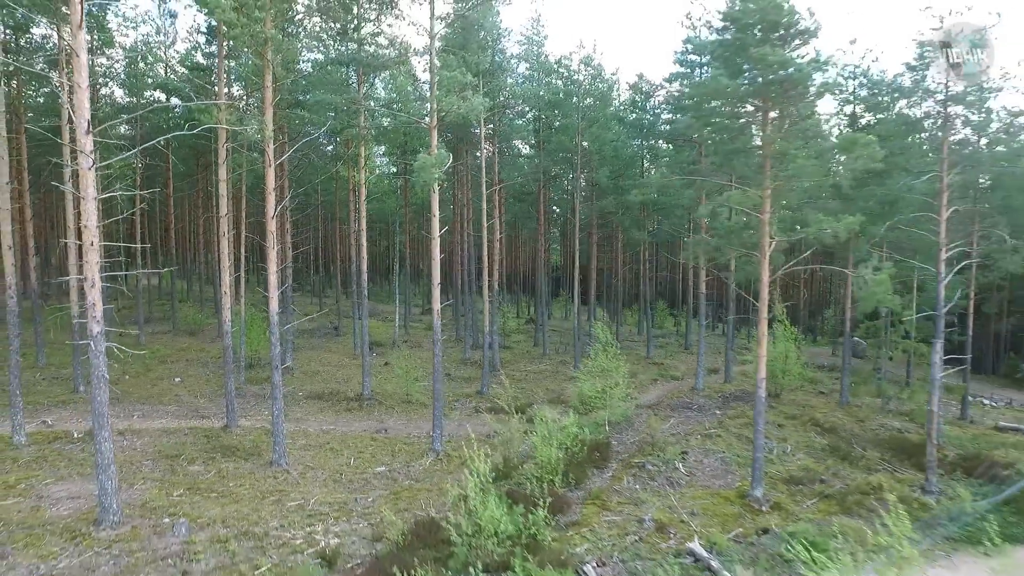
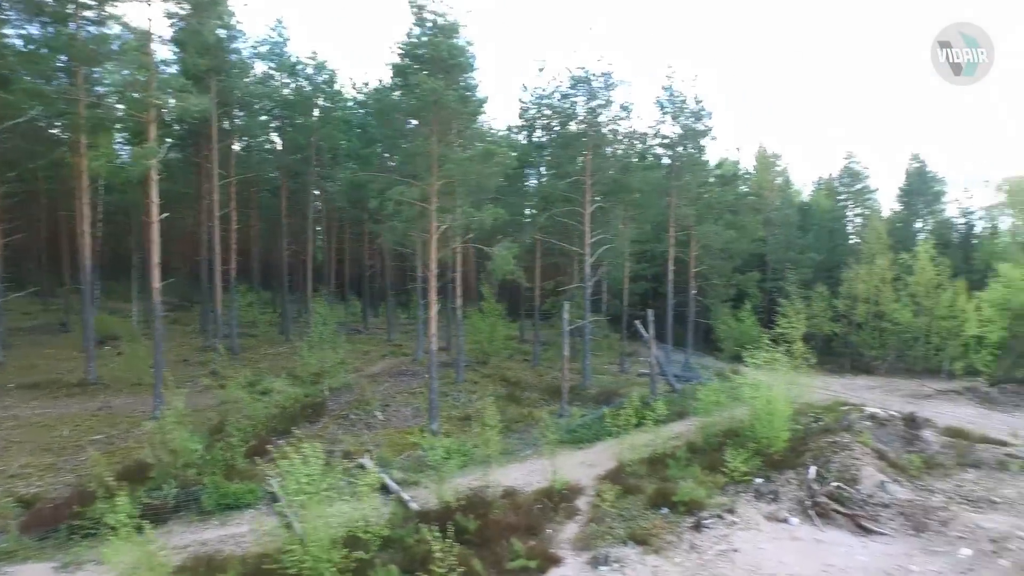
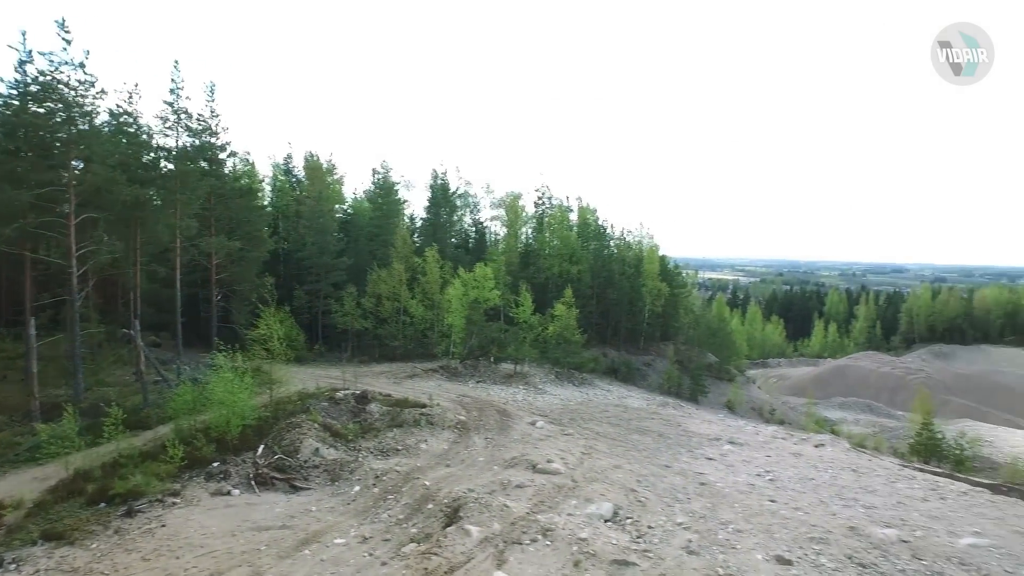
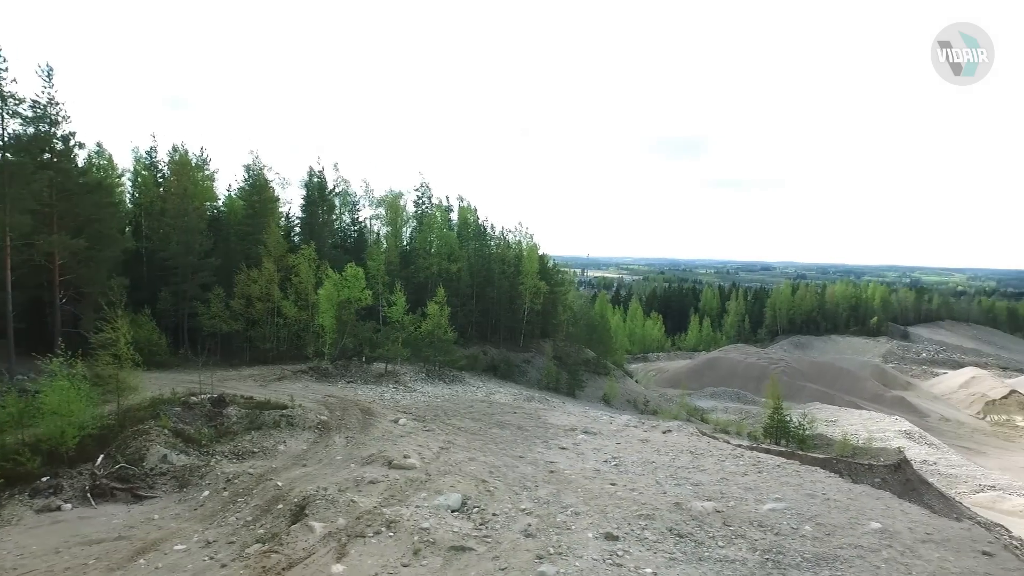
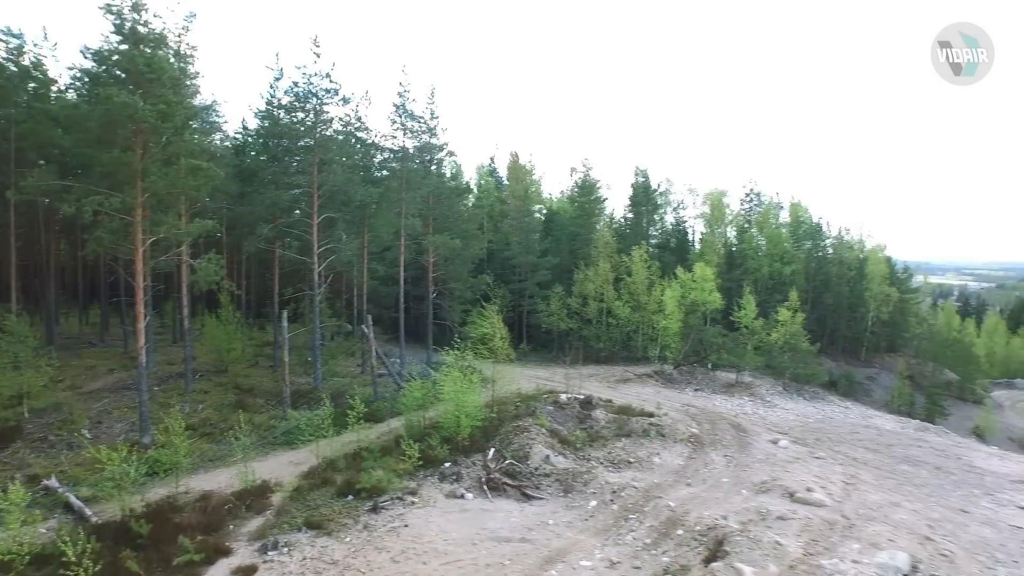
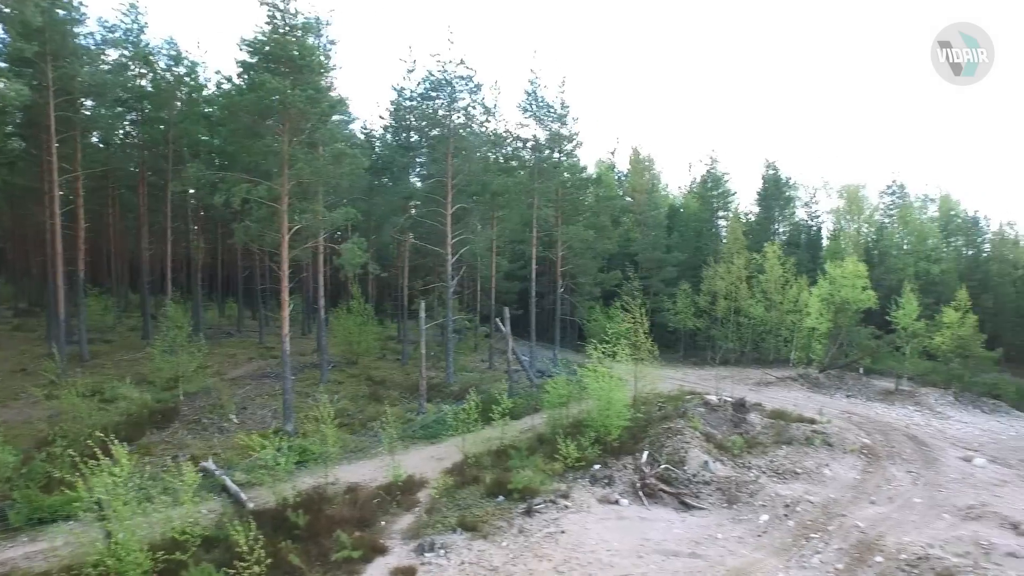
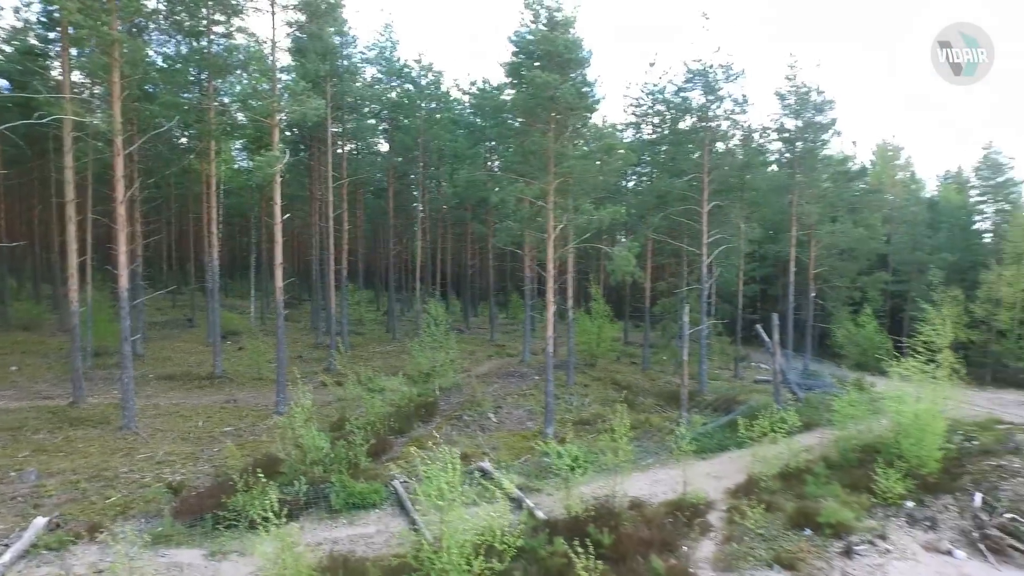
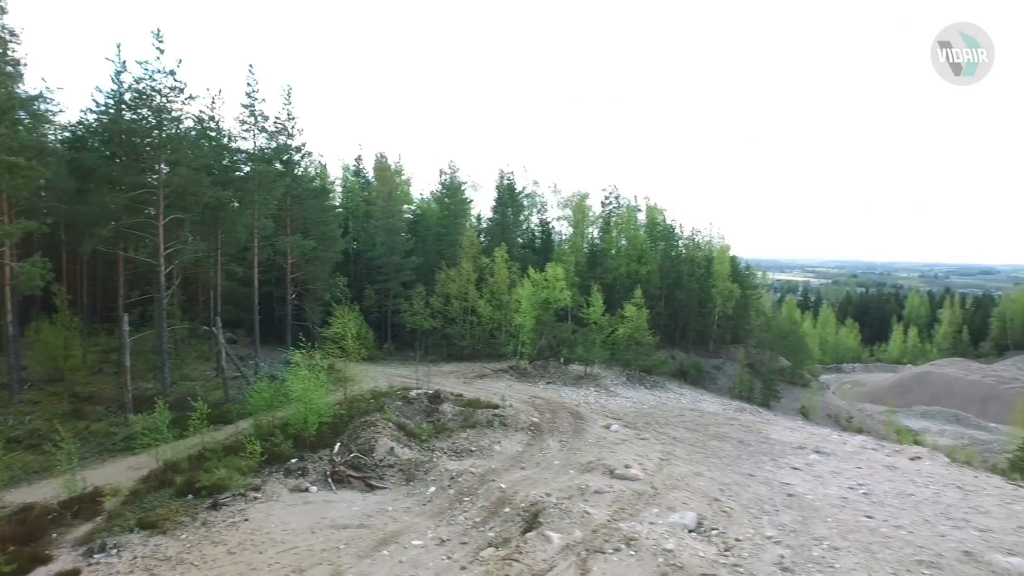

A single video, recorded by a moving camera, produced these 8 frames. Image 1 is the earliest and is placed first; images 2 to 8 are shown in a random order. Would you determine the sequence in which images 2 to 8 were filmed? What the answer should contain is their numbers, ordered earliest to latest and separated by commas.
7, 2, 6, 5, 8, 3, 4
